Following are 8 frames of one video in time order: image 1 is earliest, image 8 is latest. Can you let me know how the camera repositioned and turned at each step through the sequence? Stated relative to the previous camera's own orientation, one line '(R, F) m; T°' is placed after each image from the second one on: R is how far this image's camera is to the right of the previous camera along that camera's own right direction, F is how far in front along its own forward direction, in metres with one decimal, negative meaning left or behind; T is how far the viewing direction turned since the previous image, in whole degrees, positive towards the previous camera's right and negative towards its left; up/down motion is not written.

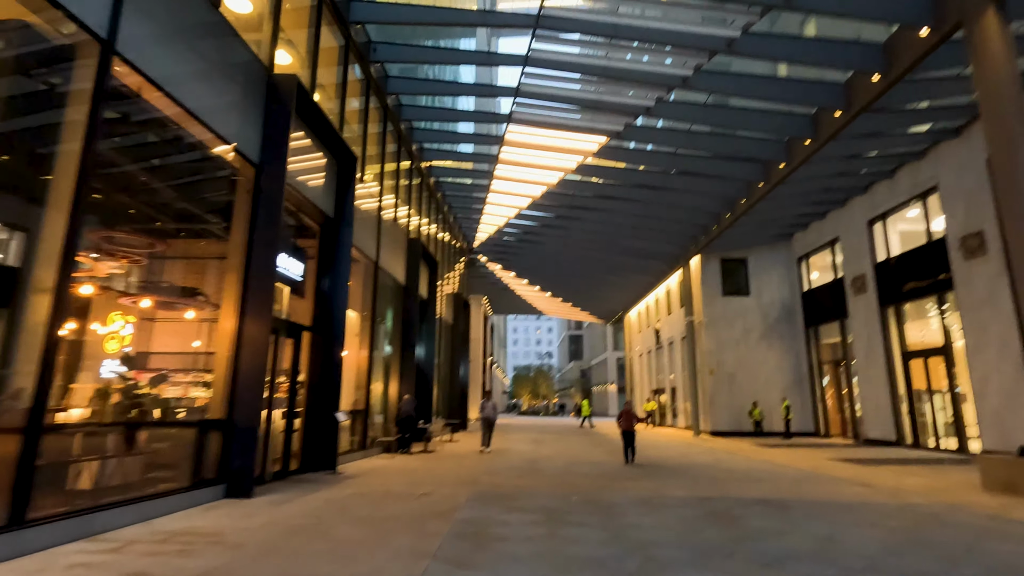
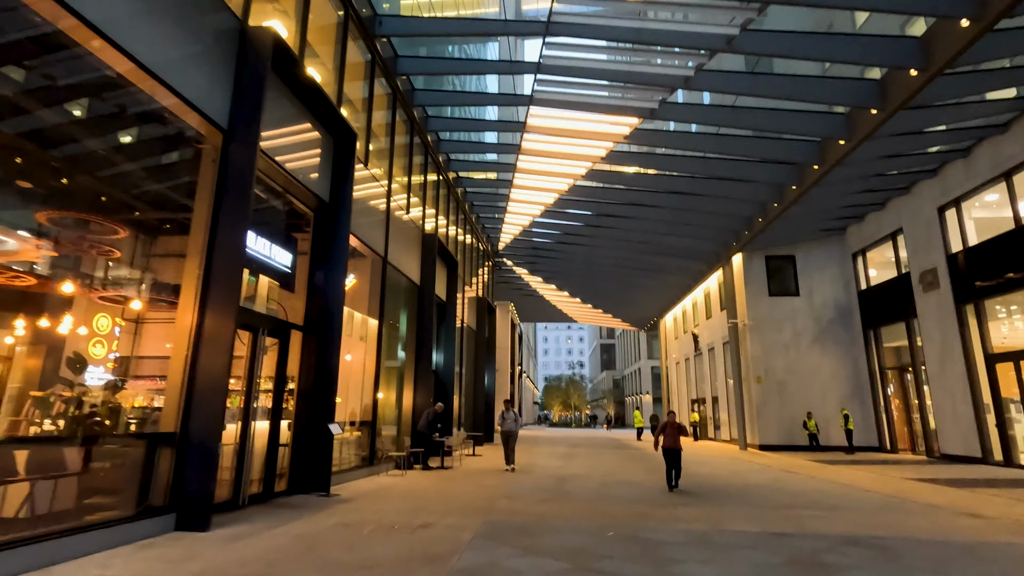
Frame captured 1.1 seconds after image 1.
(+0.1, +1.2) m; -3°
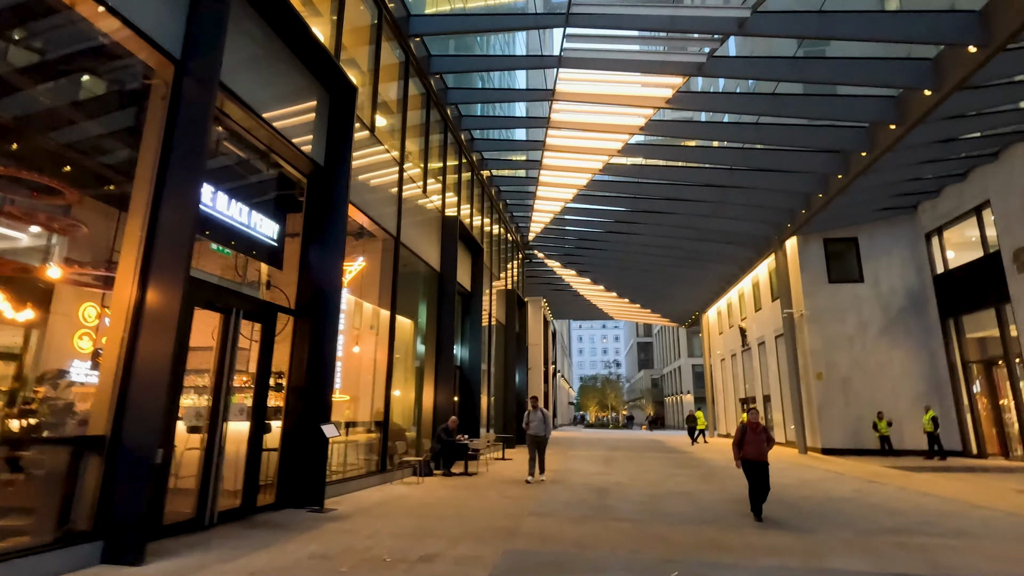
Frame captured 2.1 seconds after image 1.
(+0.1, +1.2) m; -4°
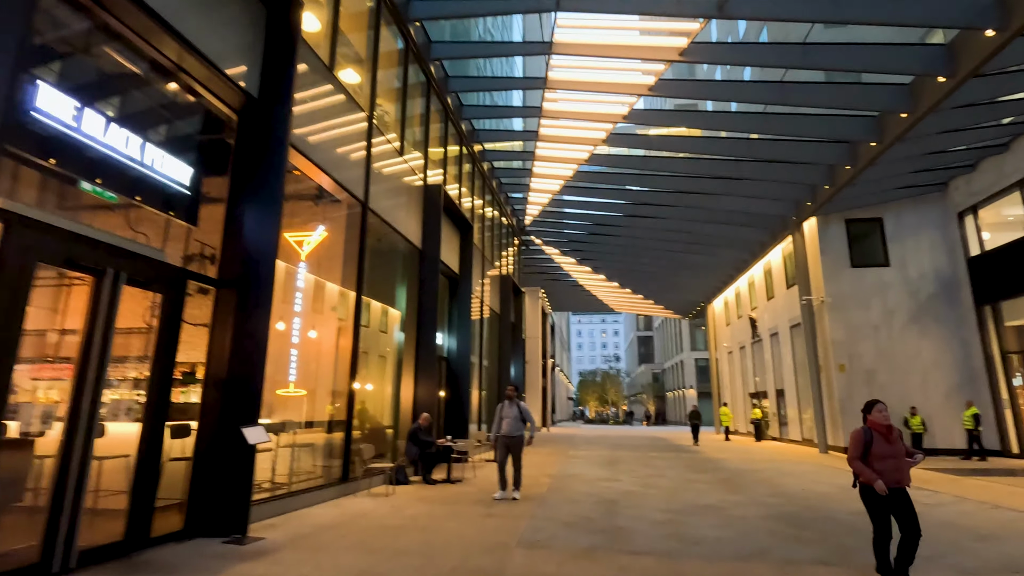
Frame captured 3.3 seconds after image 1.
(+0.1, +1.4) m; 0°
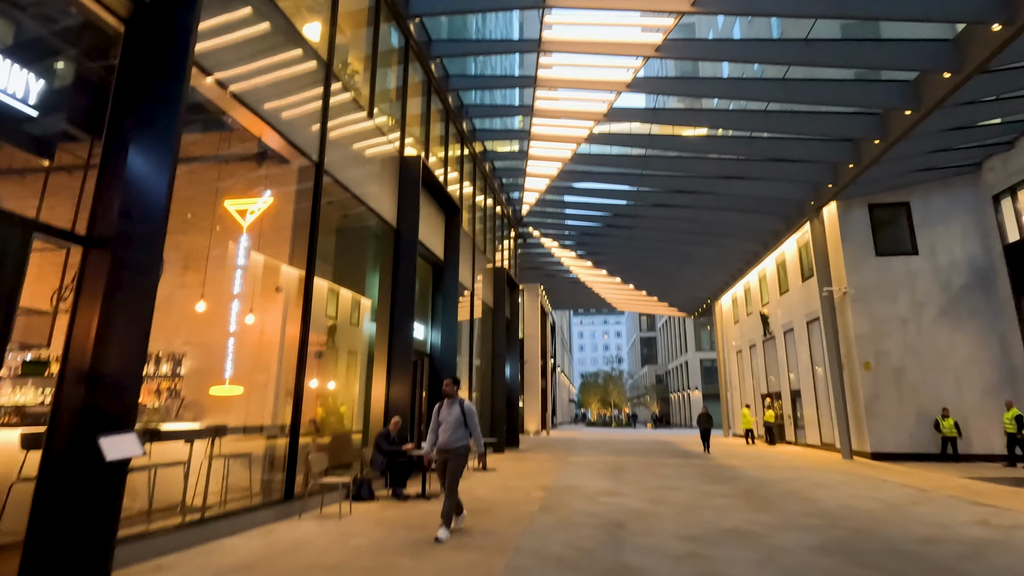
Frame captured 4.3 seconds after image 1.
(+0.2, +1.2) m; 0°
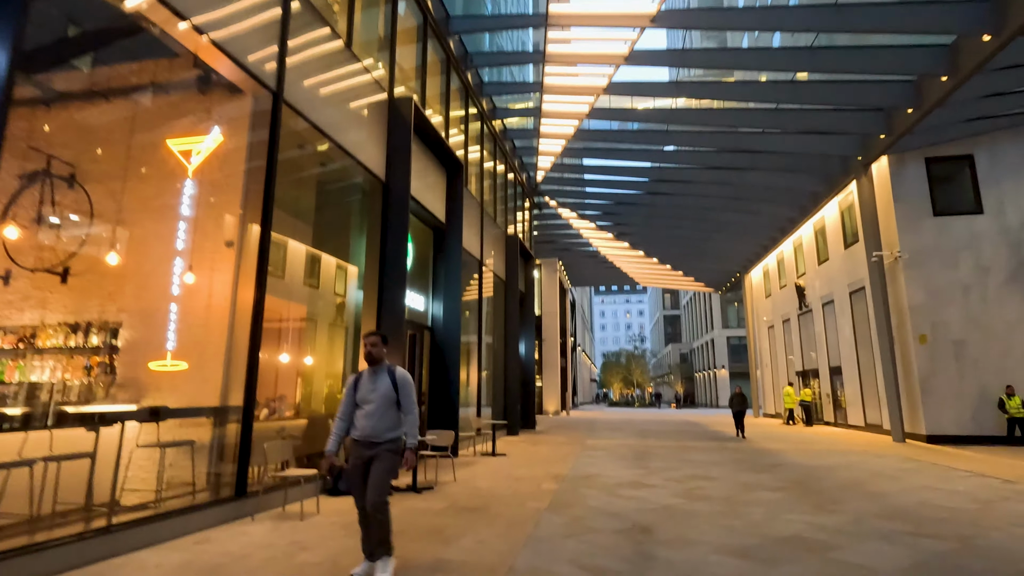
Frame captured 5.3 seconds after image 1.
(+0.2, +1.1) m; -2°
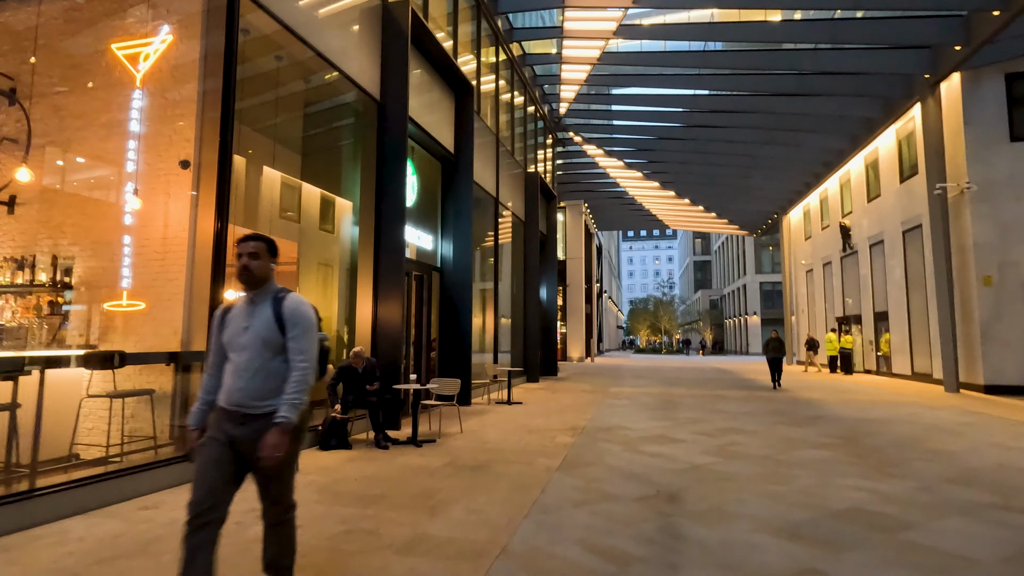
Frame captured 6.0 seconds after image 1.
(+0.2, +0.8) m; -3°
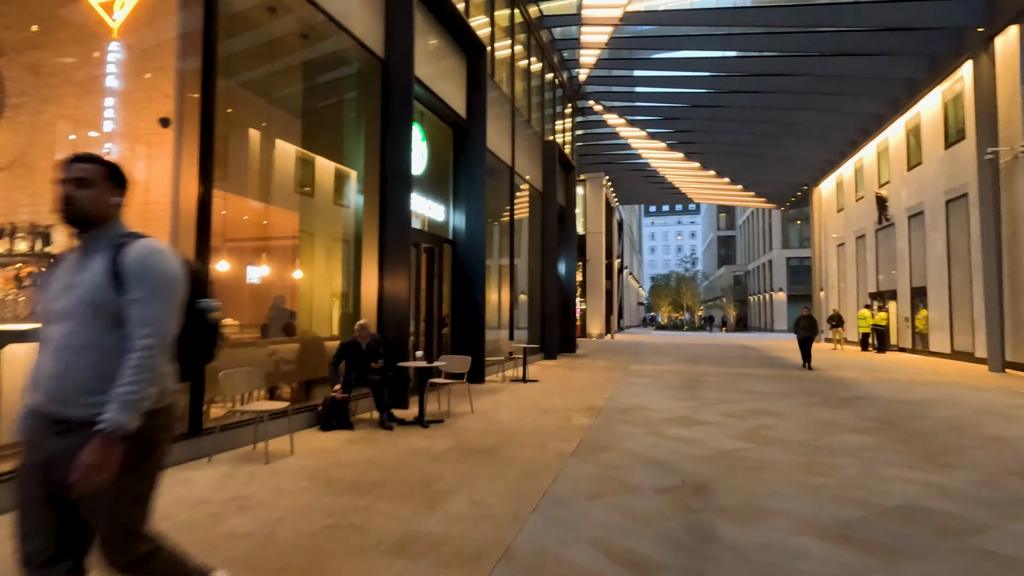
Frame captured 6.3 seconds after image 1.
(+0.1, +0.4) m; -2°
